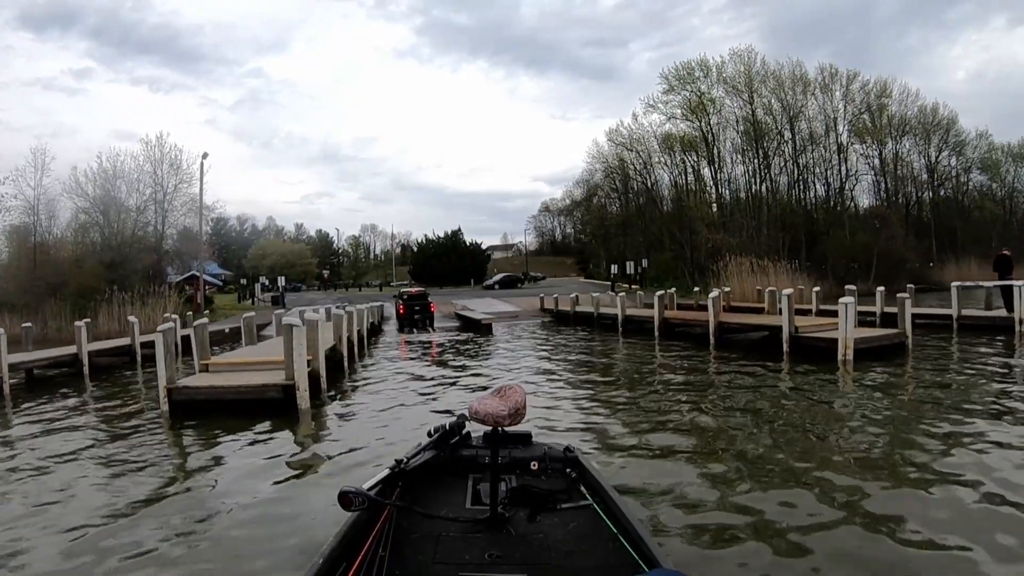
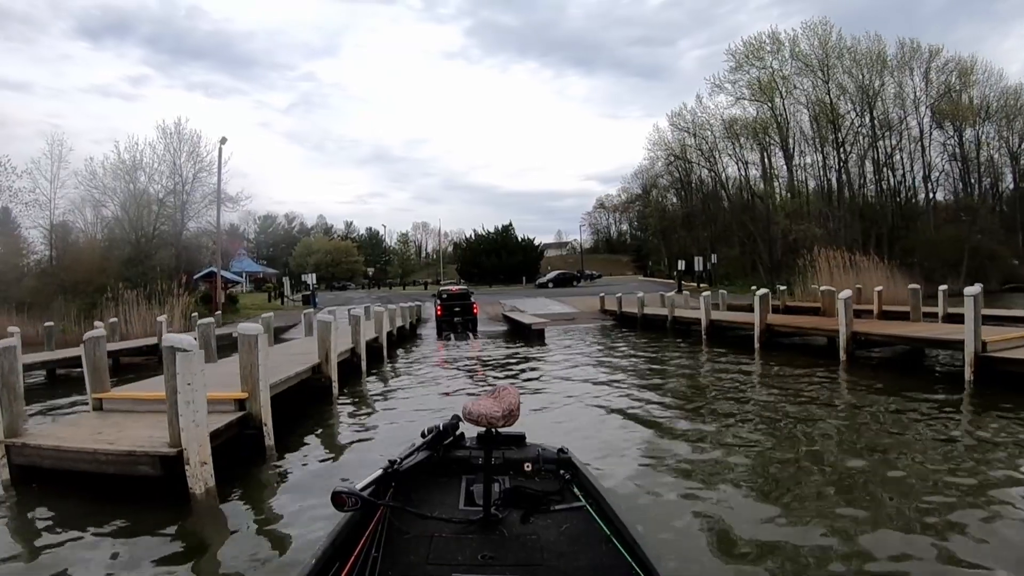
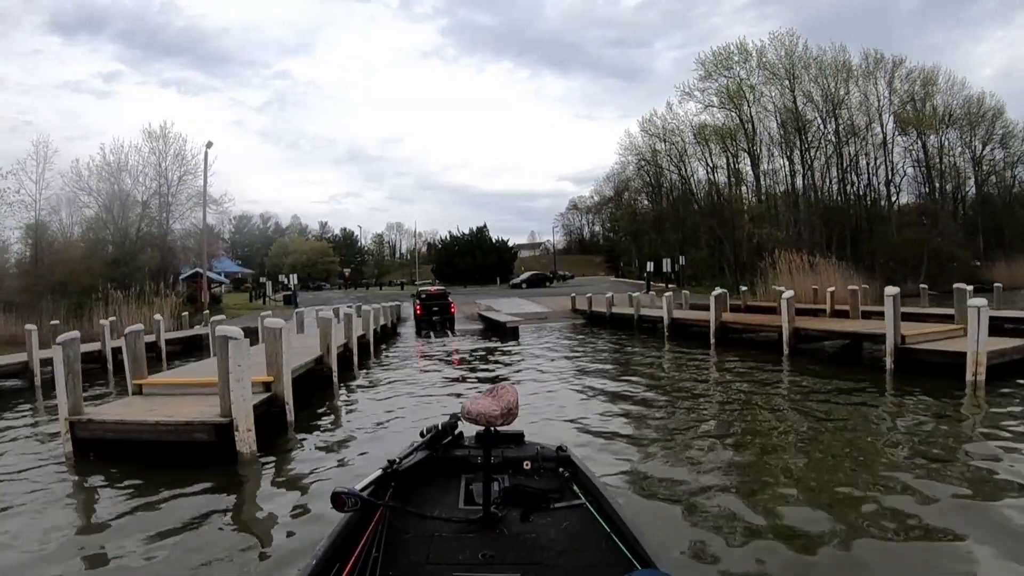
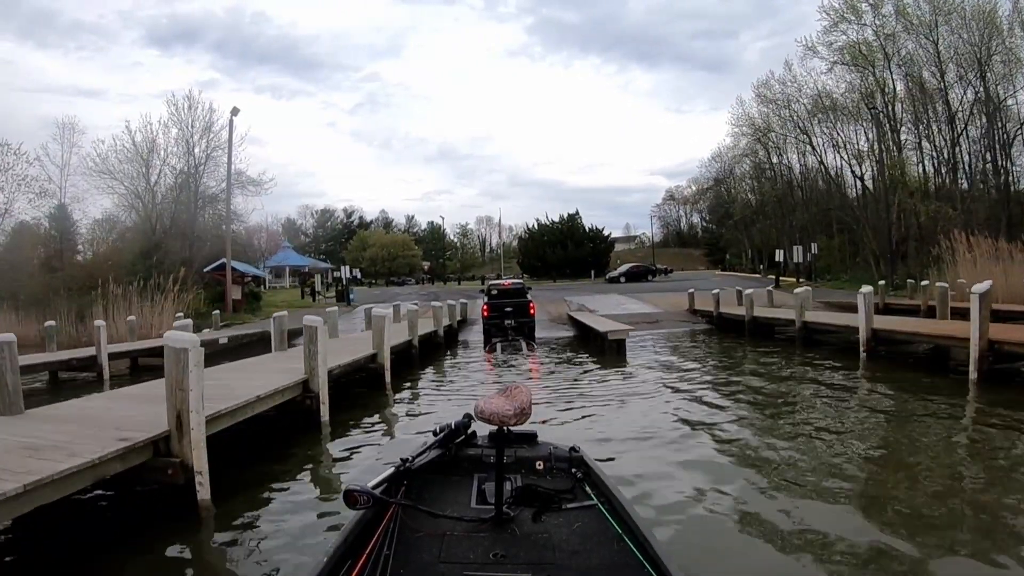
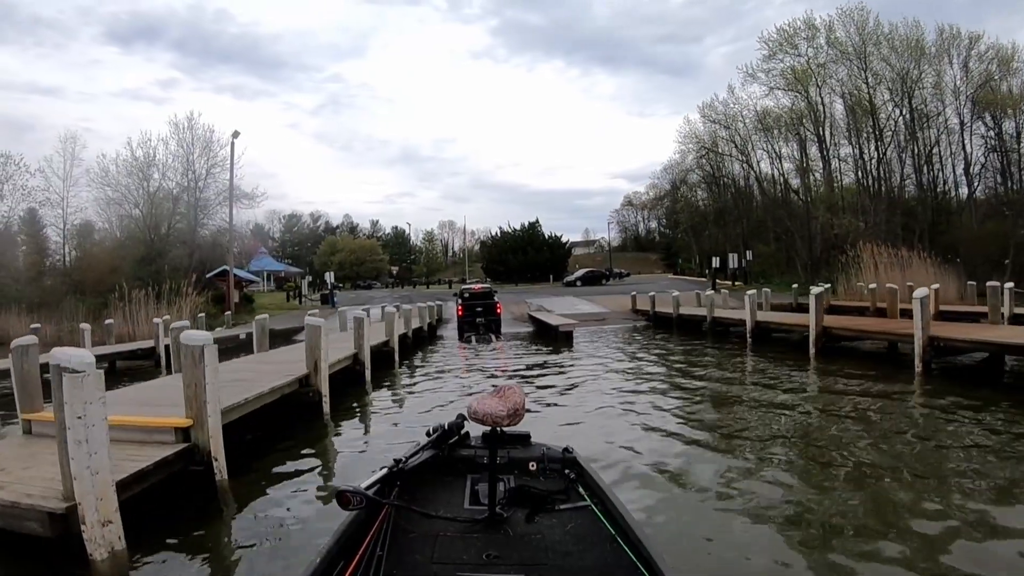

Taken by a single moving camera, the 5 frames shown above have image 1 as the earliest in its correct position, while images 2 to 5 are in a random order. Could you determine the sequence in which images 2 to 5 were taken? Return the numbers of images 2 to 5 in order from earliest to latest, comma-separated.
3, 2, 5, 4
